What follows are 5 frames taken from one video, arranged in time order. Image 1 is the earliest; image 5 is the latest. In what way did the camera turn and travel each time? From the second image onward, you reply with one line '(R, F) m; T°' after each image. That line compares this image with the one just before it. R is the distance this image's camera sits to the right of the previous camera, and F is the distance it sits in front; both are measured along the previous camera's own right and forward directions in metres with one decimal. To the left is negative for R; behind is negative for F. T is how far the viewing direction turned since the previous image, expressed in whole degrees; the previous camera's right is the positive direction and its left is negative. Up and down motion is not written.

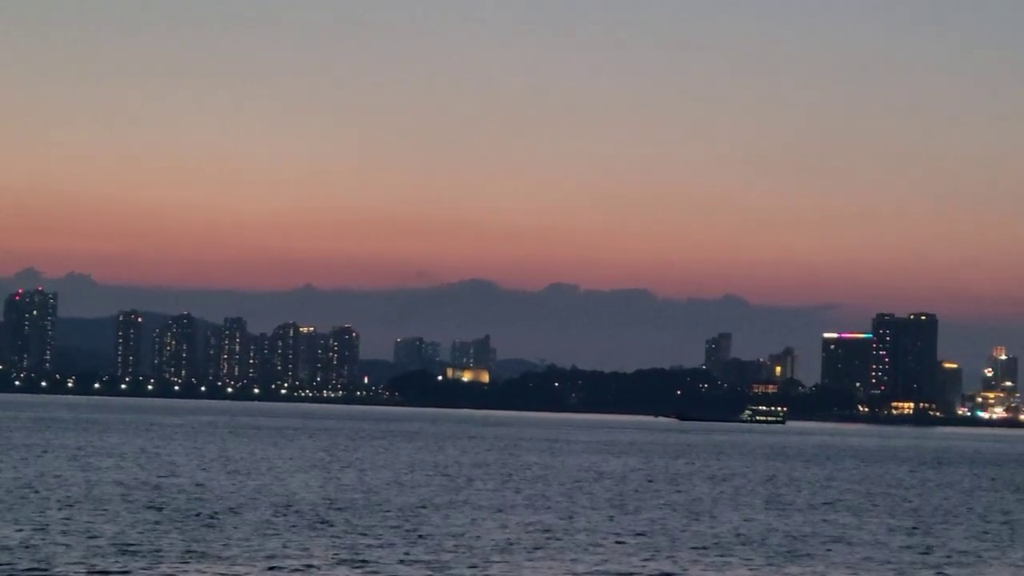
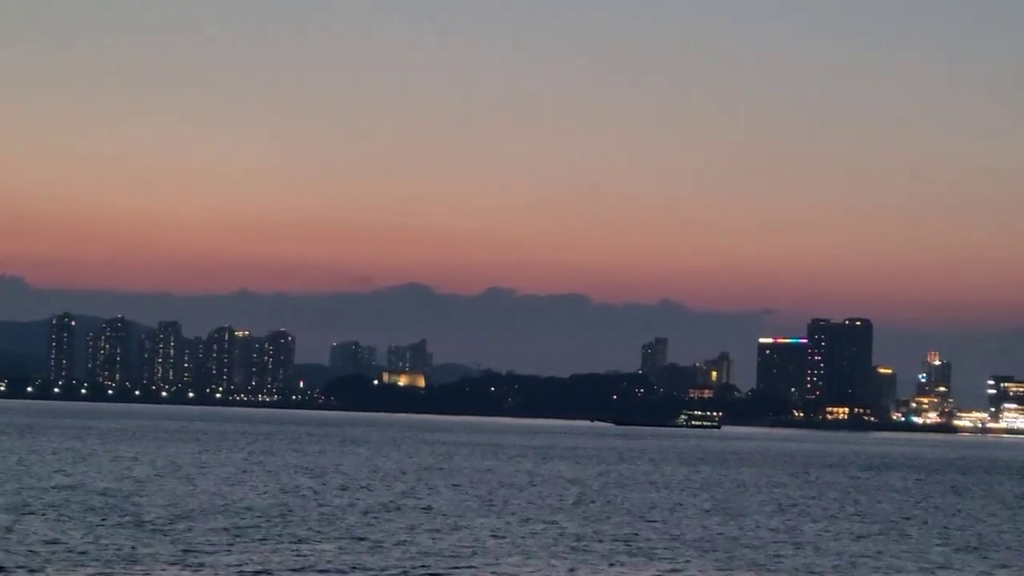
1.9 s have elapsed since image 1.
(-2.7, -0.7) m; +2°
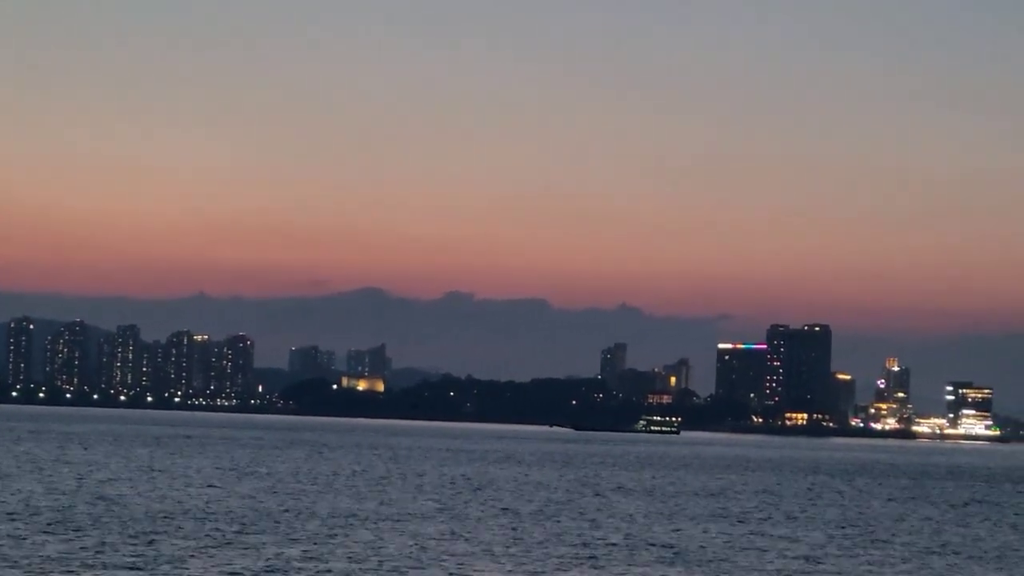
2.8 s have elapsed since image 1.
(-3.9, -6.9) m; +2°
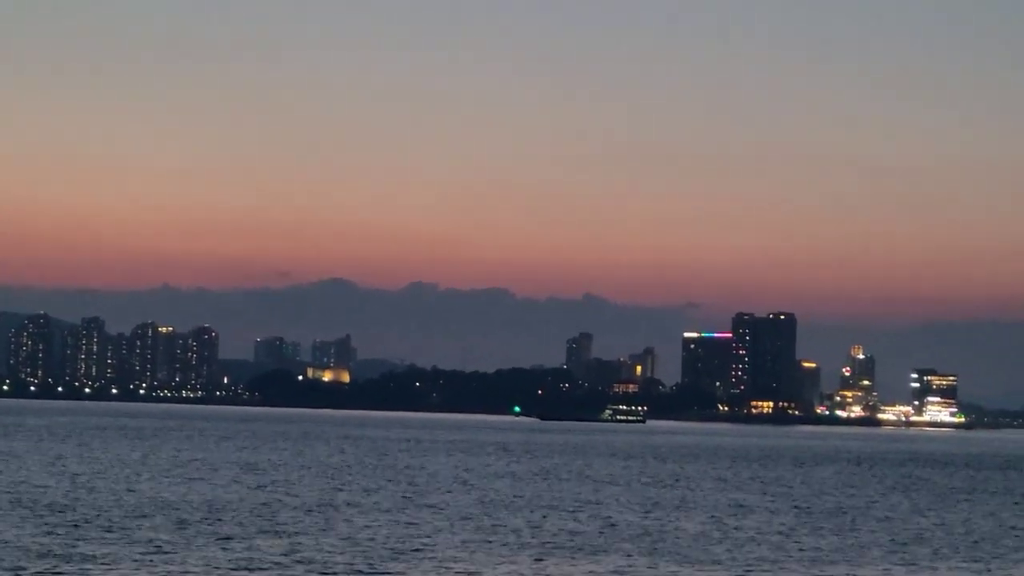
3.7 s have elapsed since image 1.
(-0.2, +0.9) m; +1°
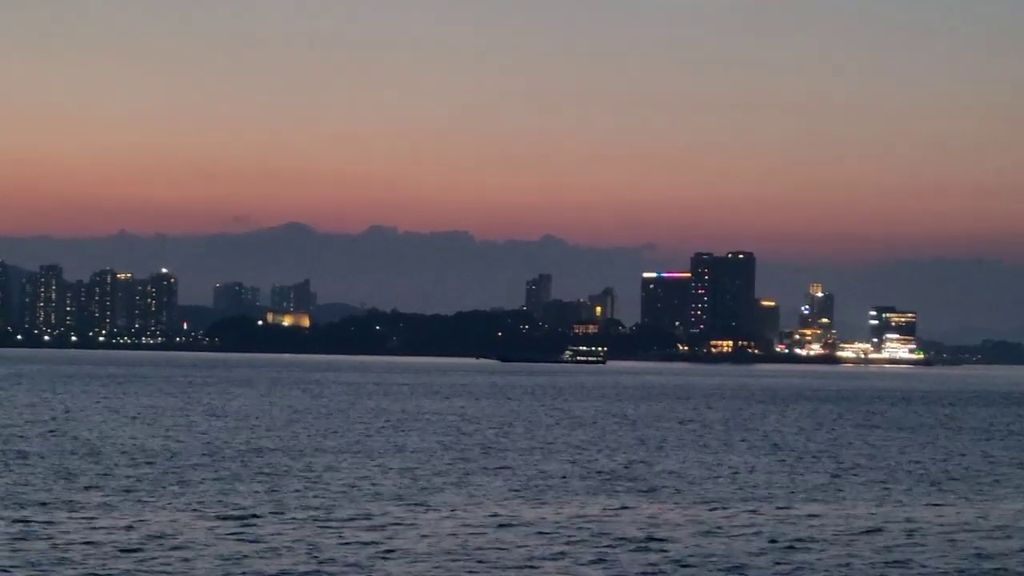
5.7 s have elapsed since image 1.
(-0.6, +0.7) m; +2°
